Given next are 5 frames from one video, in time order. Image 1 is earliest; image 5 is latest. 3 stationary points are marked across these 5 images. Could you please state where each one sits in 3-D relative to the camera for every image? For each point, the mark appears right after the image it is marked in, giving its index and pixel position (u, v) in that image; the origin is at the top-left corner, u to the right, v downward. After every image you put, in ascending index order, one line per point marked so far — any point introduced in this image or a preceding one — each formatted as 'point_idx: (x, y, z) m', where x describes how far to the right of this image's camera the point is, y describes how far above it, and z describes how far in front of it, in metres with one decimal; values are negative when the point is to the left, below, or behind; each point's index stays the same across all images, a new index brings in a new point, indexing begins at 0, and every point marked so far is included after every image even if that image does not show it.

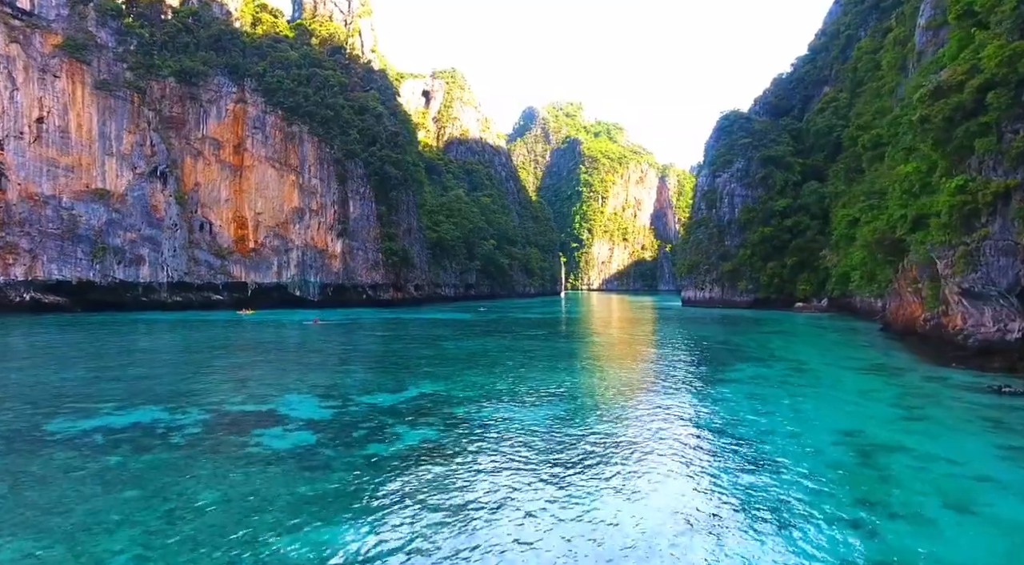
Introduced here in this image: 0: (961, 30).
0: (+9.8, +5.5, +13.0) m
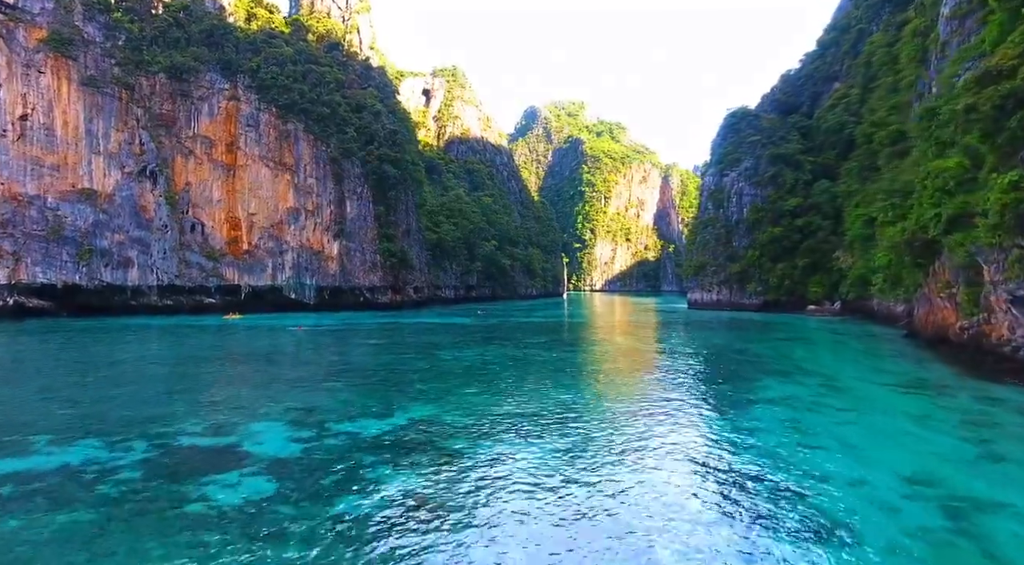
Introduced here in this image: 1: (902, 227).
0: (+9.8, +5.4, +11.9) m
1: (+11.0, +1.6, +16.9) m
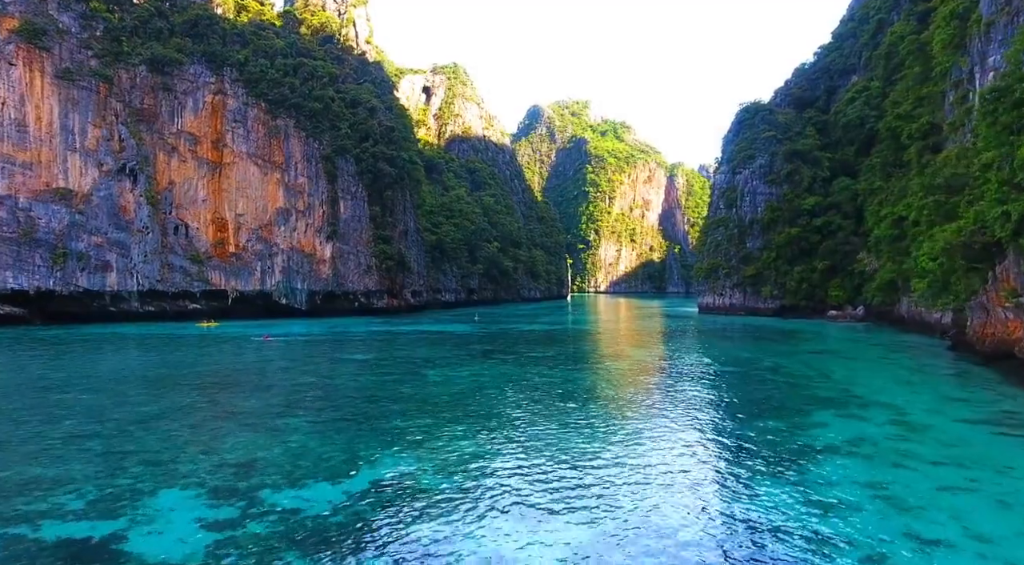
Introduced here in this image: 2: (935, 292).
0: (+9.8, +5.2, +10.1) m
1: (+11.0, +1.4, +15.0) m
2: (+11.8, -0.2, +16.8) m
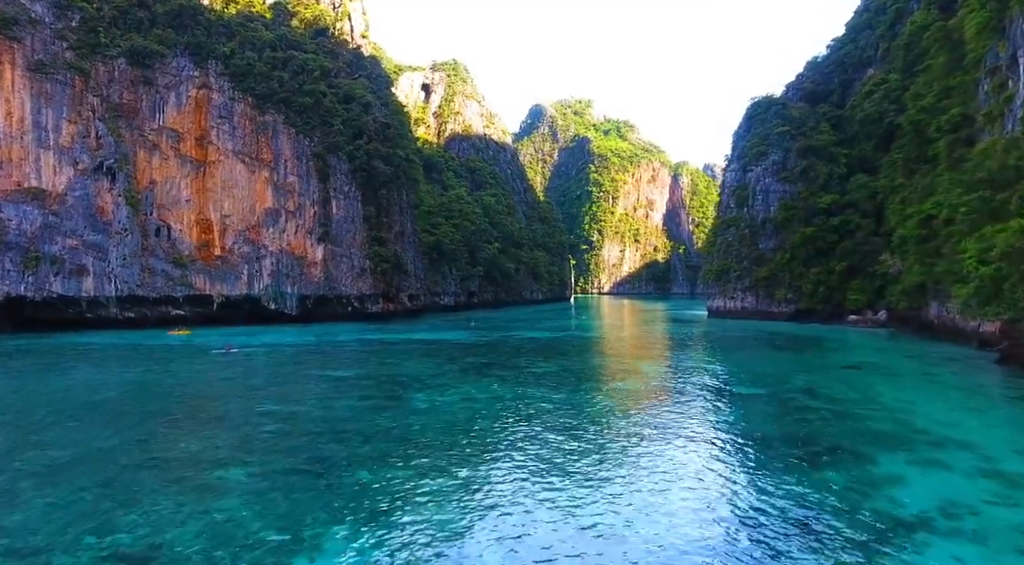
0: (+9.7, +5.1, +8.4) m
1: (+11.0, +1.2, +13.3) m
2: (+11.8, -0.4, +15.1) m
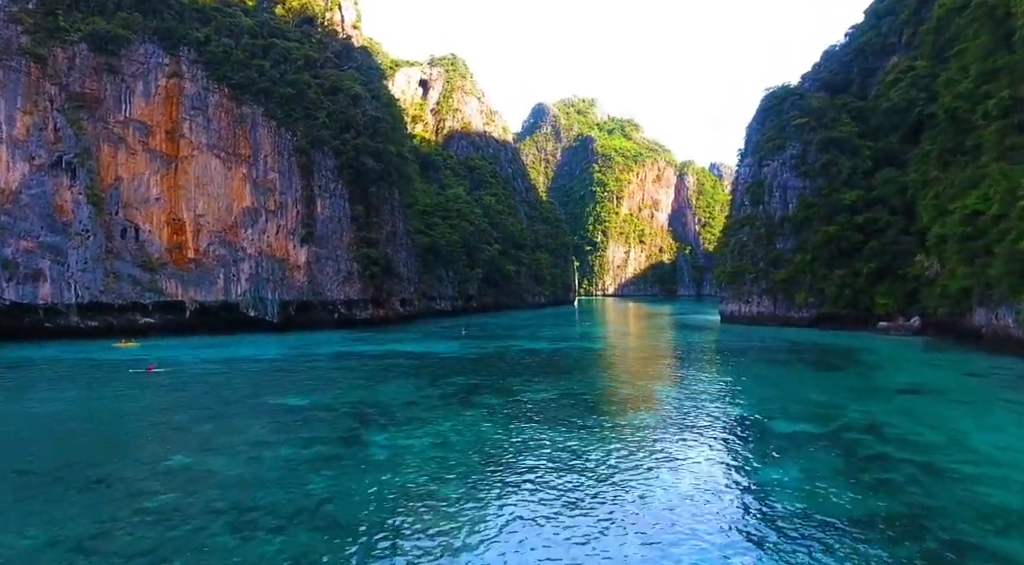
0: (+9.5, +4.9, +6.0) m
1: (+10.8, +1.1, +10.9) m
2: (+11.7, -0.5, +12.6) m
